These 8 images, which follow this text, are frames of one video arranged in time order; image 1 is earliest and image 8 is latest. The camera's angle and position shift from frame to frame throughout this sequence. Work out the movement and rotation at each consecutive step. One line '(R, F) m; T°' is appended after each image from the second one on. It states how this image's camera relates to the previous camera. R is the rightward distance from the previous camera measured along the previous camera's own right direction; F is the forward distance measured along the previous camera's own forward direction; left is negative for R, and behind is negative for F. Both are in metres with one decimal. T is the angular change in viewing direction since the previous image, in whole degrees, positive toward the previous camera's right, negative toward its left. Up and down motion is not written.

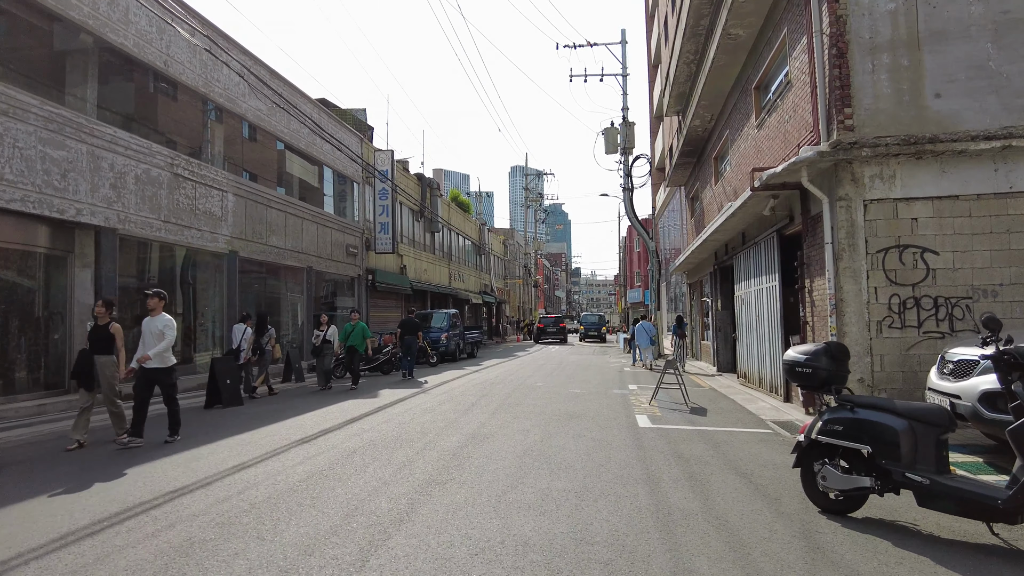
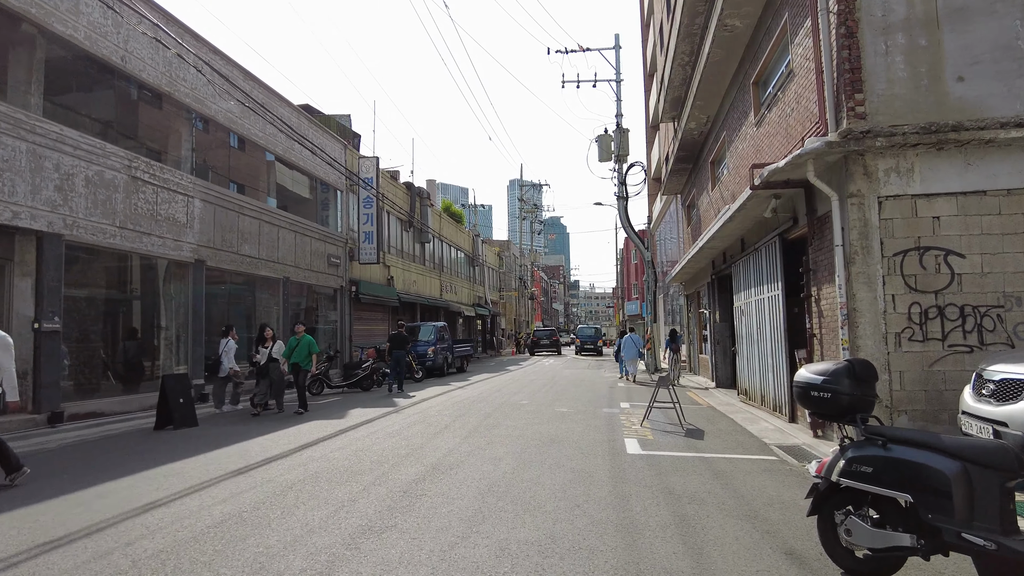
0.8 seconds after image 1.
(+0.3, +0.9) m; 0°
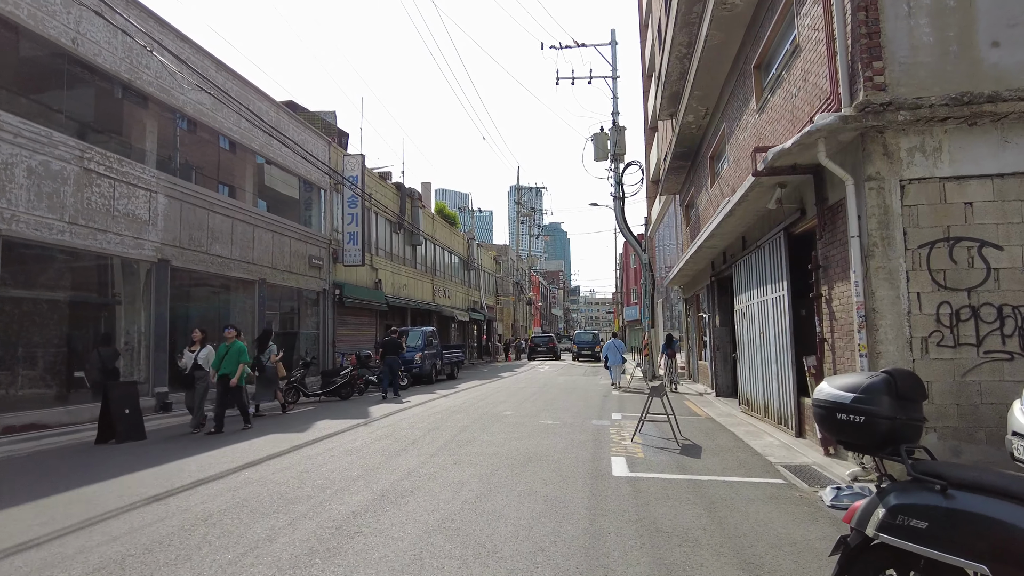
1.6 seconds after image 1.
(+0.3, +0.9) m; 0°
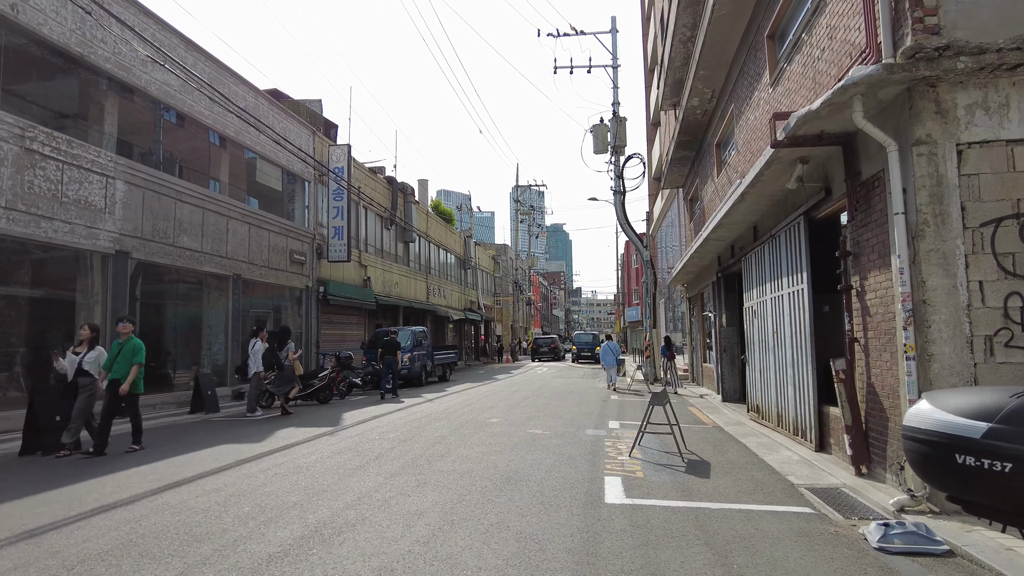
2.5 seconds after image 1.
(+0.3, +1.1) m; 0°
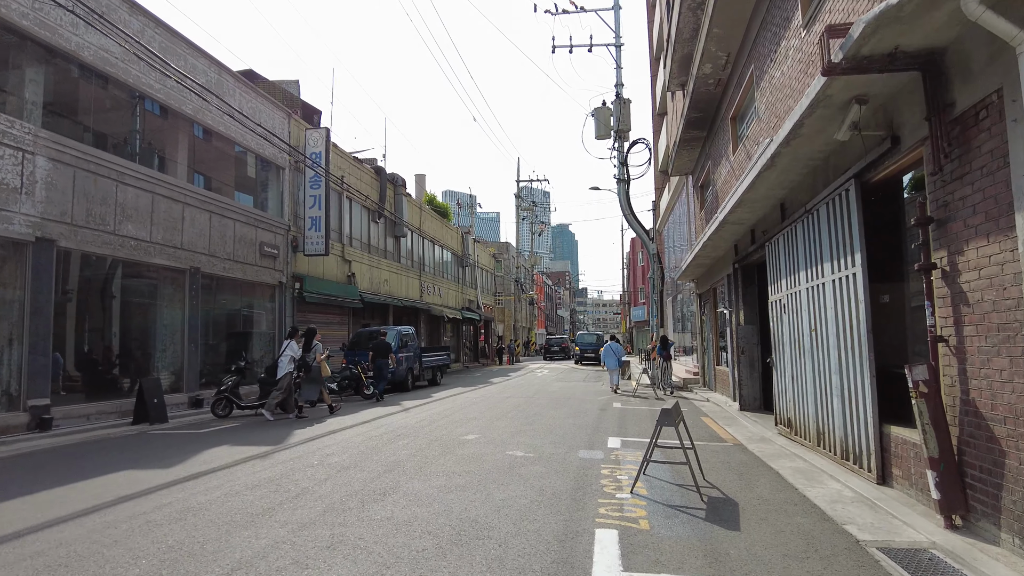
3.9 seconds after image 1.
(+0.4, +1.7) m; -1°
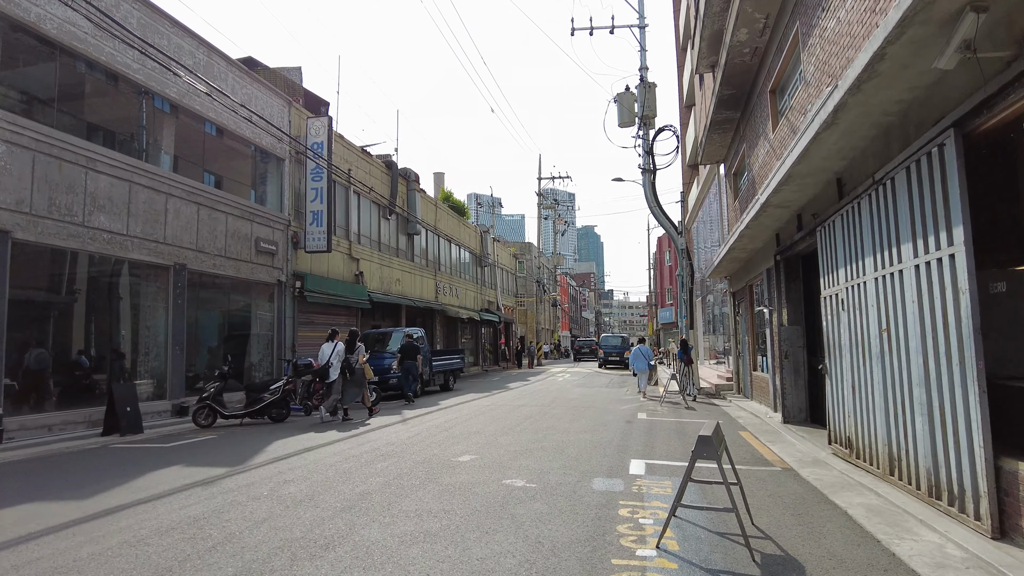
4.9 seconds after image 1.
(+0.3, +1.4) m; -2°
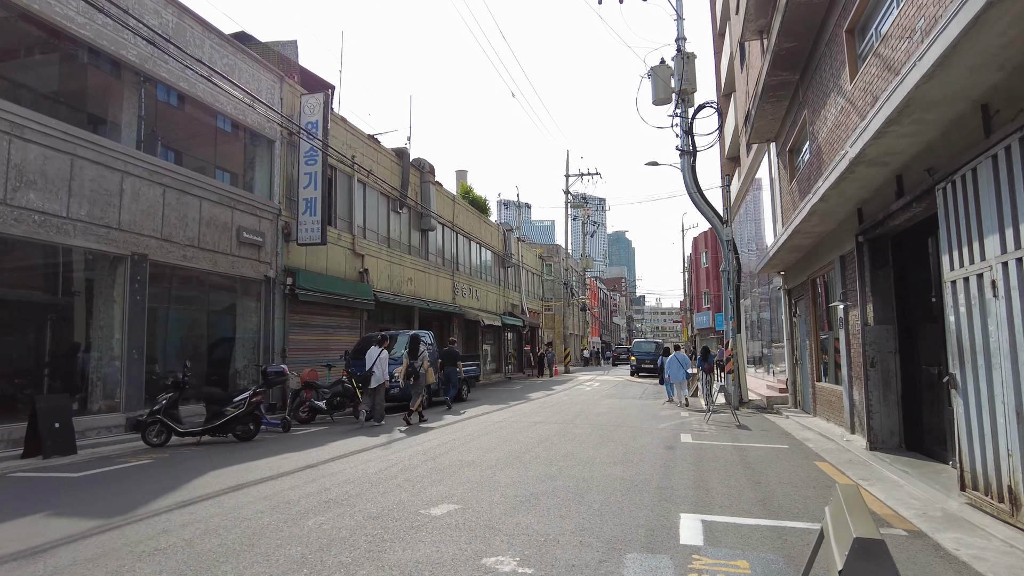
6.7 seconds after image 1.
(+0.3, +2.2) m; -3°
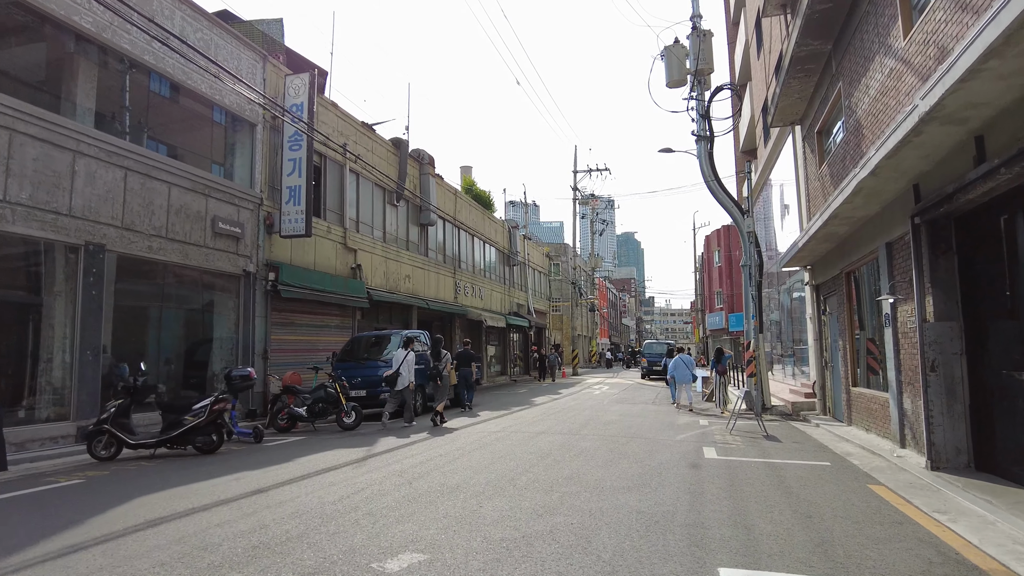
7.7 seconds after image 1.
(+0.2, +1.3) m; -1°
